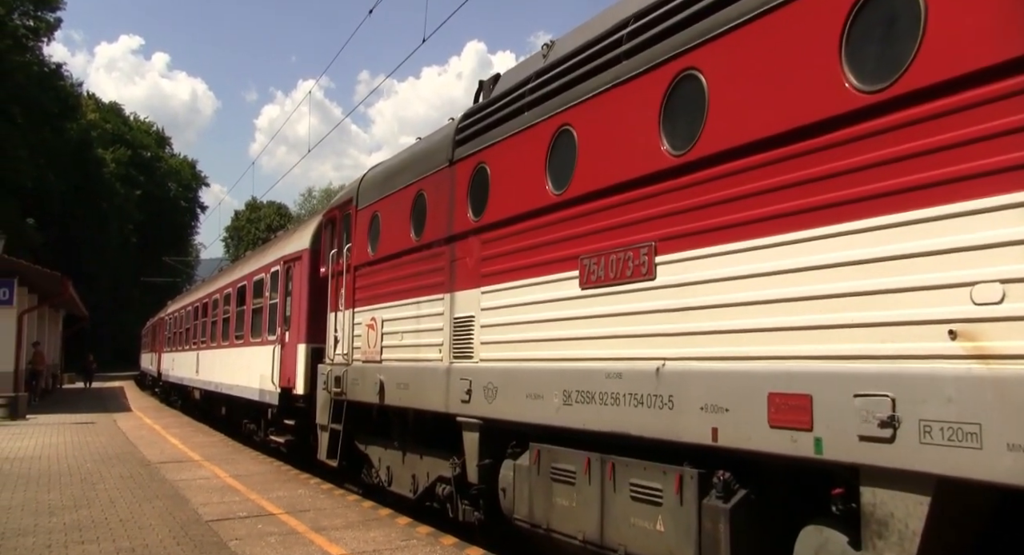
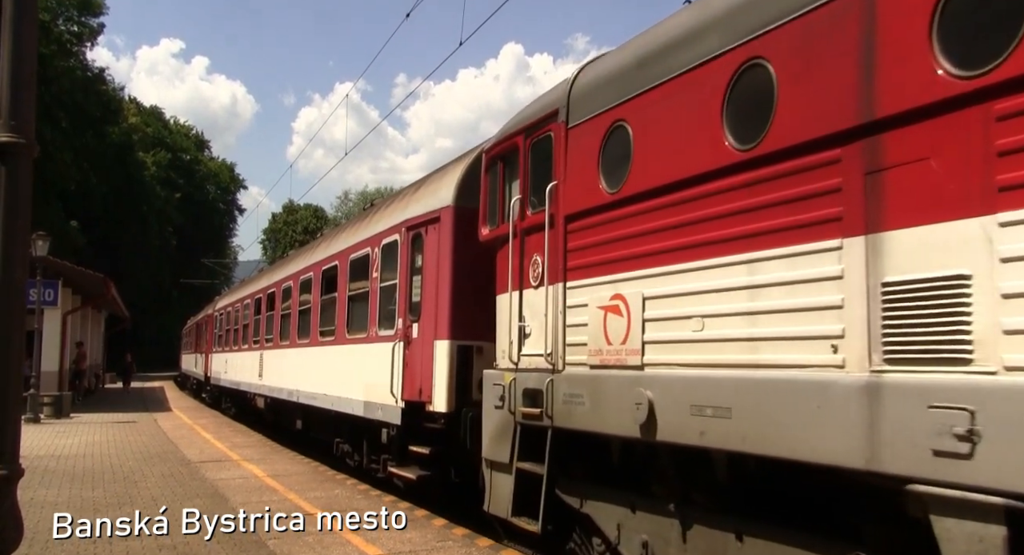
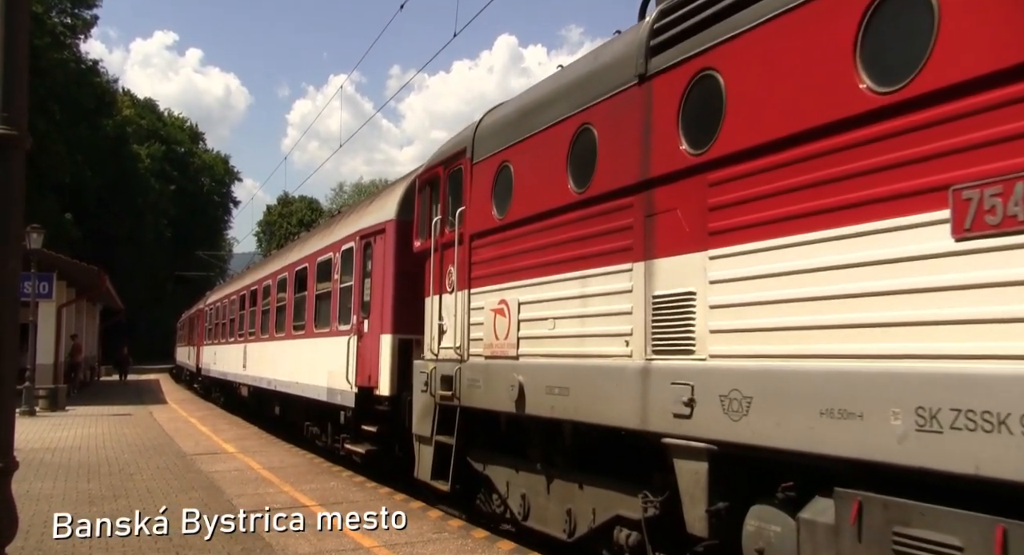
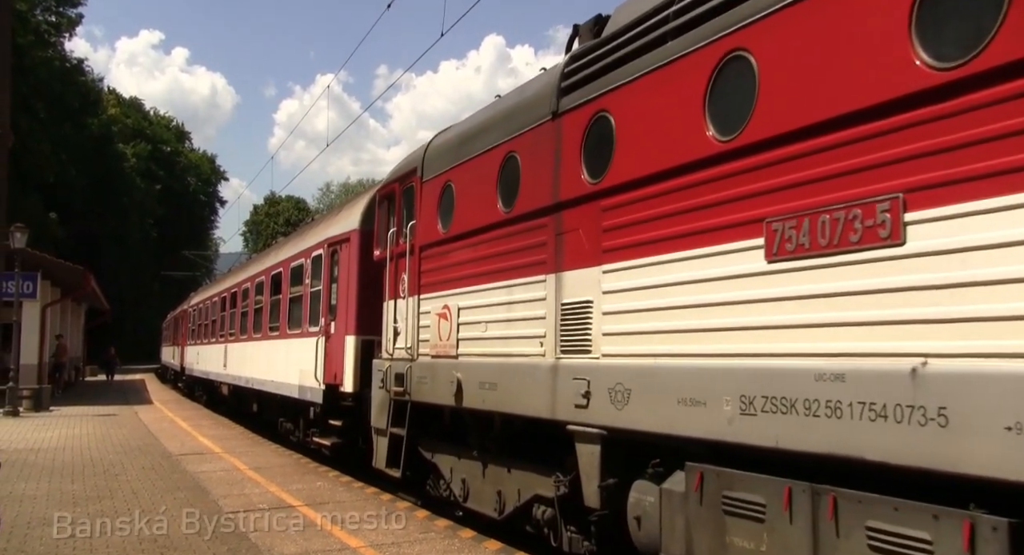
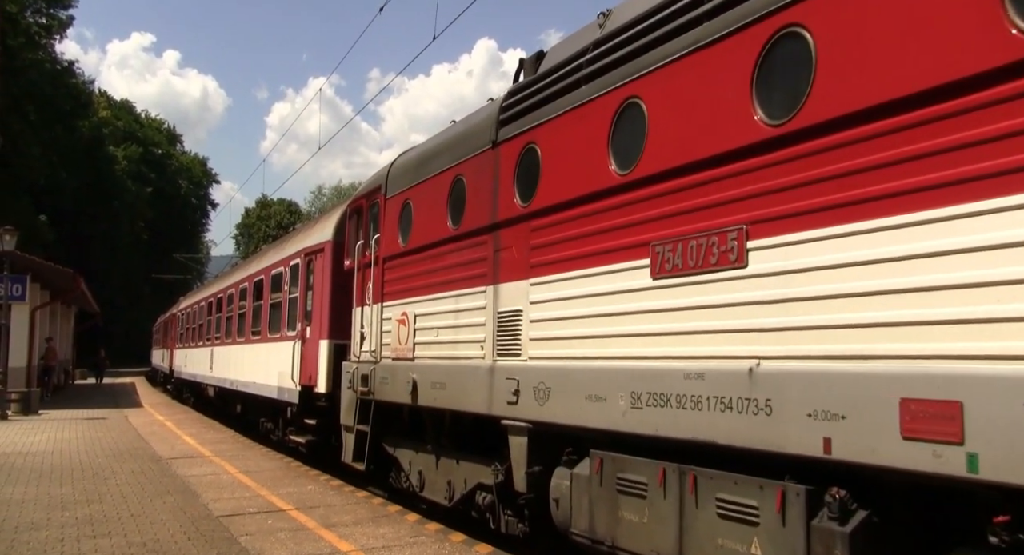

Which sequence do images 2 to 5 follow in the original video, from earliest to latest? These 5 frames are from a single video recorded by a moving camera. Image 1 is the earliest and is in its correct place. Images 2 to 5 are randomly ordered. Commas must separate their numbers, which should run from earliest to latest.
5, 4, 3, 2
